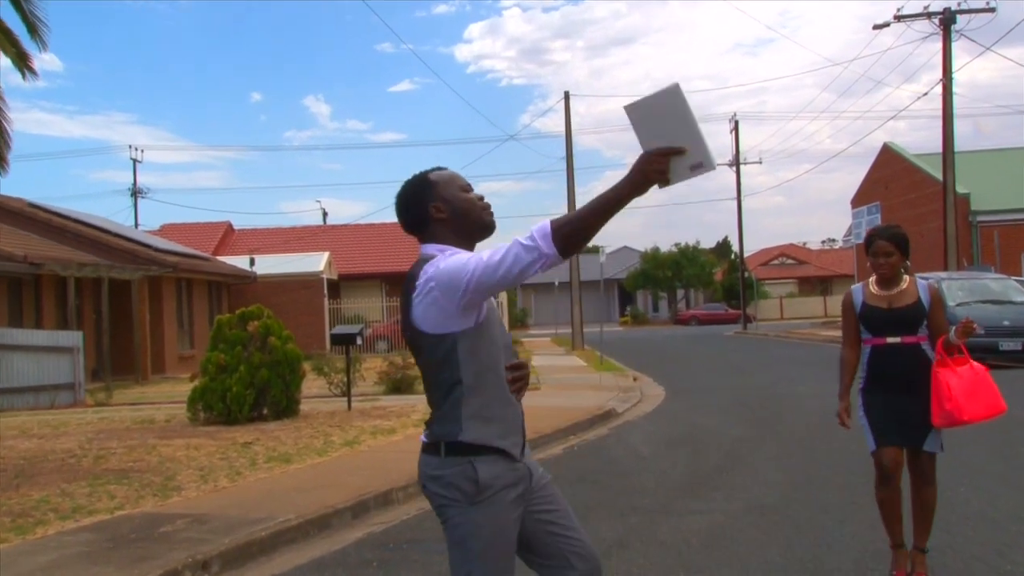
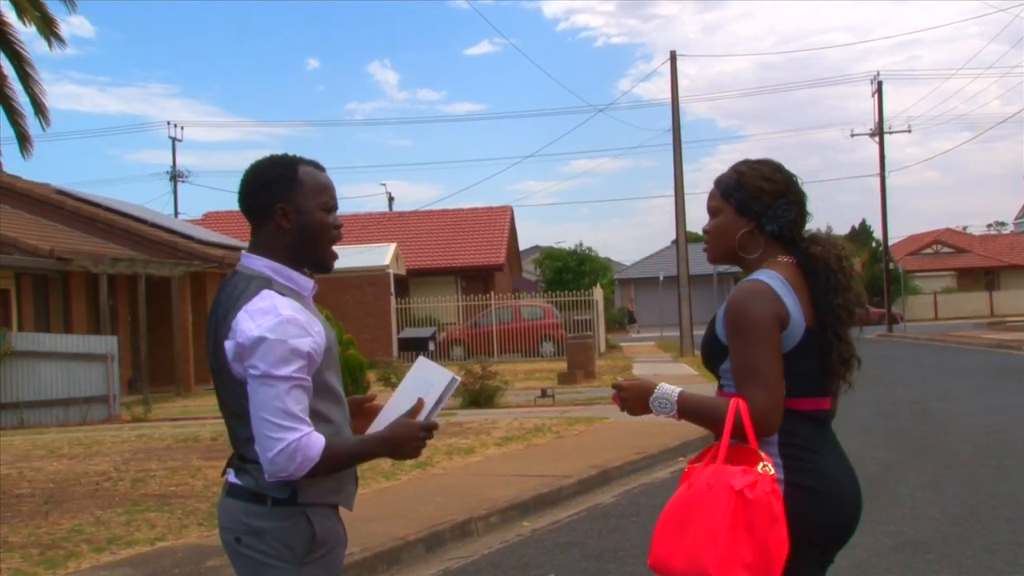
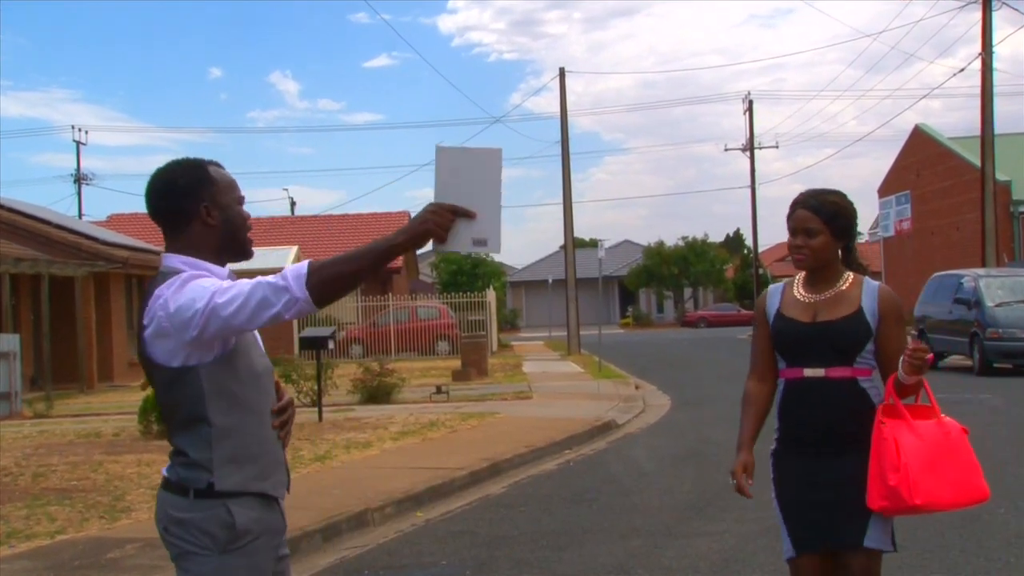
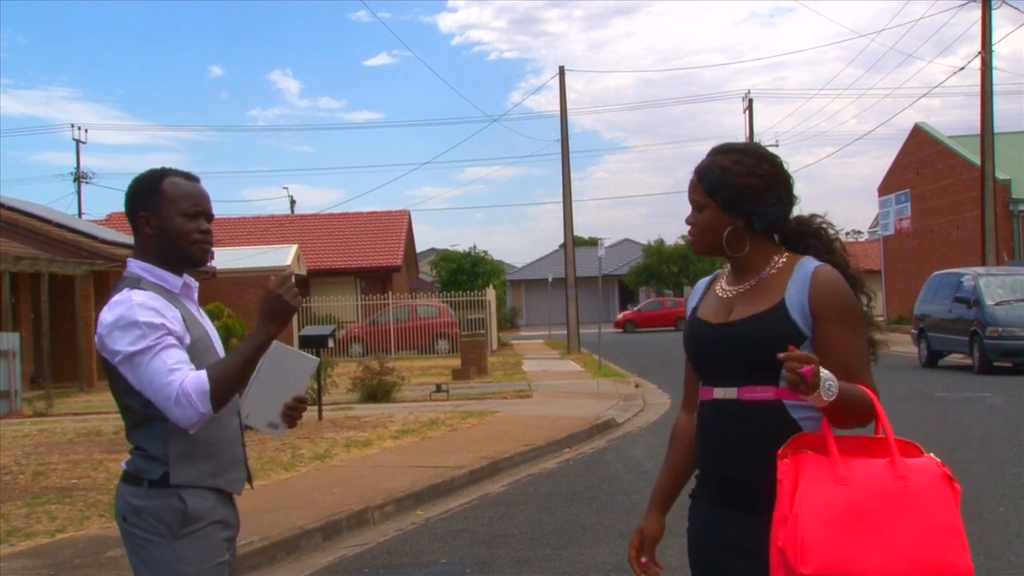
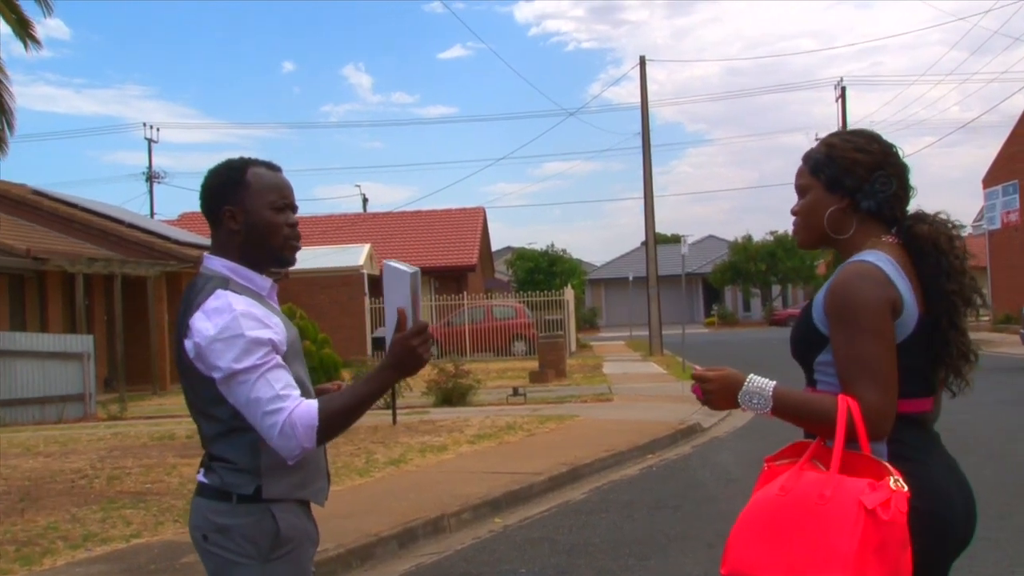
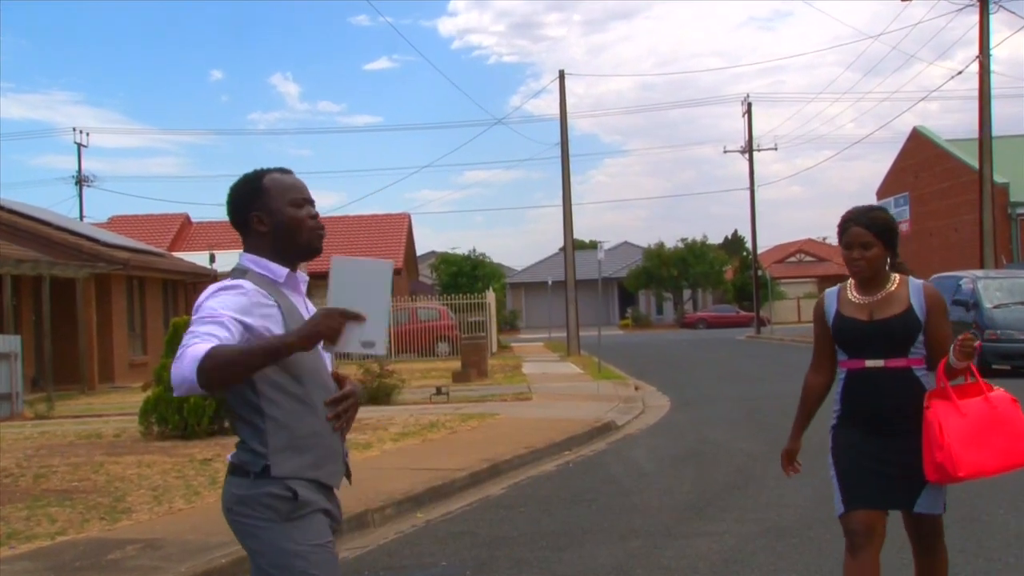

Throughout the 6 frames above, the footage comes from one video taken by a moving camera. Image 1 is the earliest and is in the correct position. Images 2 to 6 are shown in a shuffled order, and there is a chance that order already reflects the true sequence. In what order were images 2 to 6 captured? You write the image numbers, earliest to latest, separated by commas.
6, 3, 4, 5, 2
